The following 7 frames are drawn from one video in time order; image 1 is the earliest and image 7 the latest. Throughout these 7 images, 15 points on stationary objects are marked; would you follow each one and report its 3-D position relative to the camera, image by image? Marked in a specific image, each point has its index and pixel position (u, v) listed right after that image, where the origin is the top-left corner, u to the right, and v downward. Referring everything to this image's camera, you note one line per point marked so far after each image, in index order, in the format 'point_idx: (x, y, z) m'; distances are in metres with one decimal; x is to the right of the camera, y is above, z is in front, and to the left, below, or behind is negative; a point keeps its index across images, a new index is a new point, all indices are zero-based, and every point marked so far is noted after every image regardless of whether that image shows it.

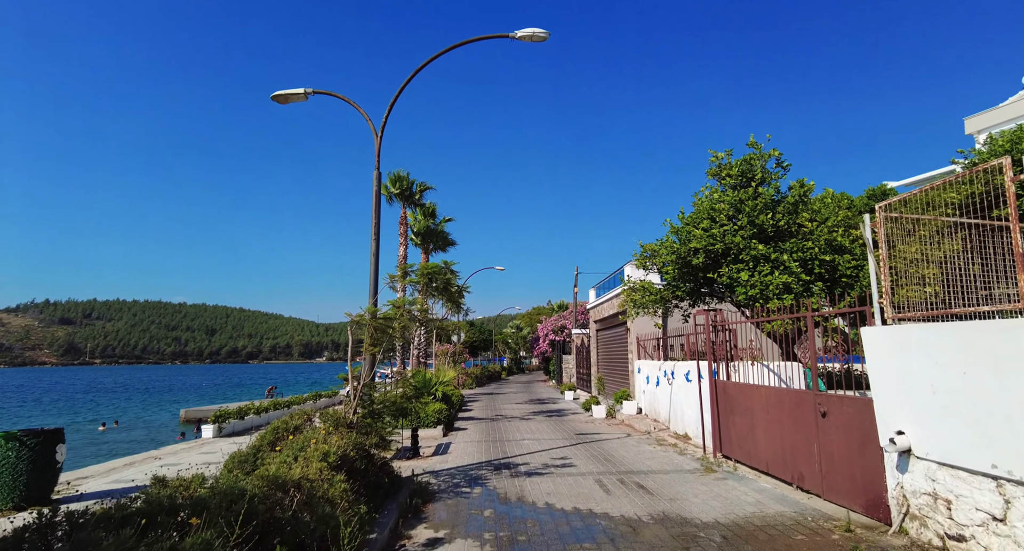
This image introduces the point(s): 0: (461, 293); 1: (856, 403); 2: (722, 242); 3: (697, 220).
0: (-1.6, -0.6, +18.1) m
1: (+3.6, -1.3, +6.0) m
2: (+3.7, +0.6, +10.1) m
3: (+3.4, +1.0, +10.7) m
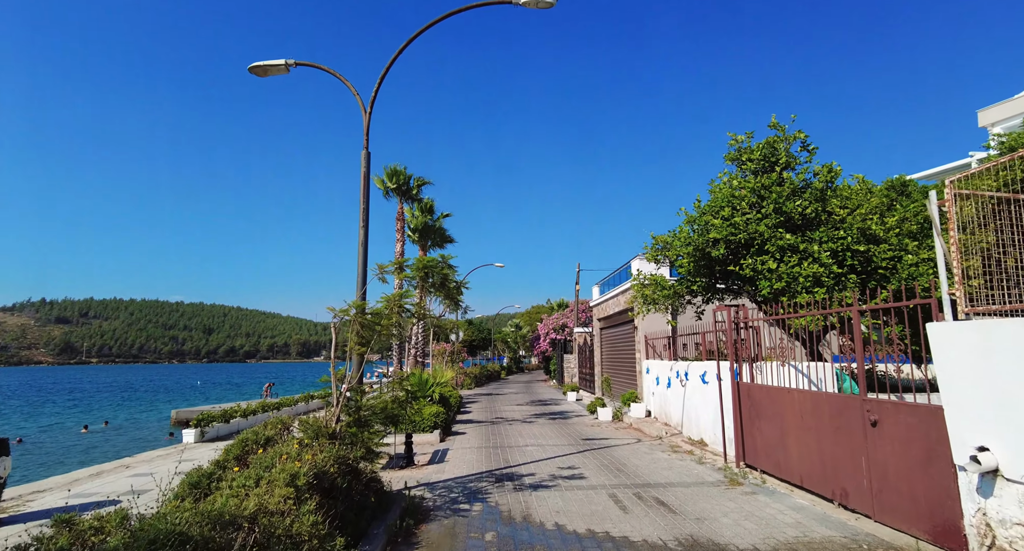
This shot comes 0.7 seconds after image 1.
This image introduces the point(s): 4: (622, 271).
0: (-1.6, -0.4, +17.2) m
1: (+3.6, -1.2, +5.2) m
2: (+3.7, +0.7, +9.2) m
3: (+3.5, +1.2, +9.8) m
4: (+3.7, +0.2, +19.3) m
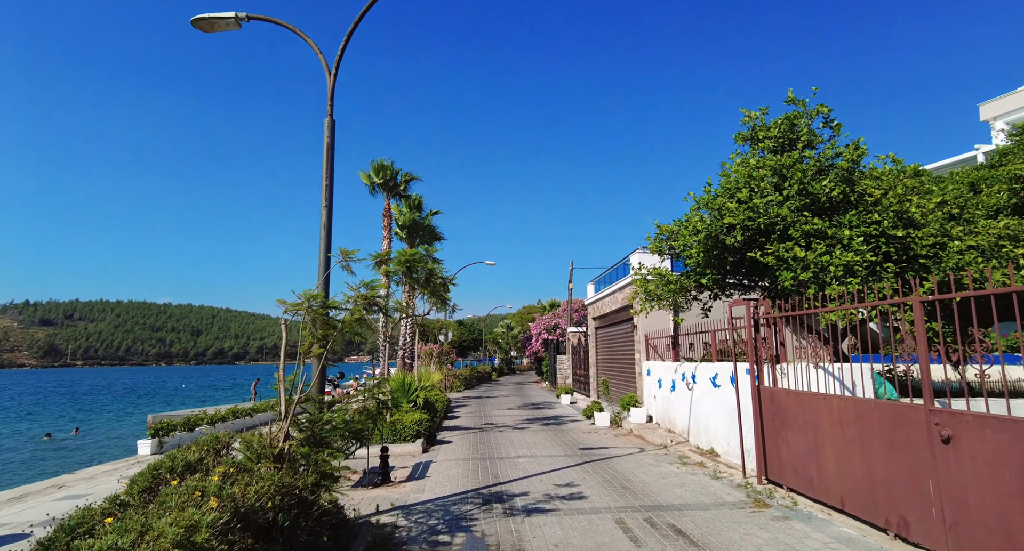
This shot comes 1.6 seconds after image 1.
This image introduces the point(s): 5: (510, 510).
0: (-1.8, -0.3, +16.1) m
1: (+3.5, -1.1, +4.1) m
2: (+3.6, +0.9, +8.2) m
3: (+3.3, +1.3, +8.8) m
4: (+3.4, +0.3, +18.3) m
5: (0.0, -2.8, +6.8) m
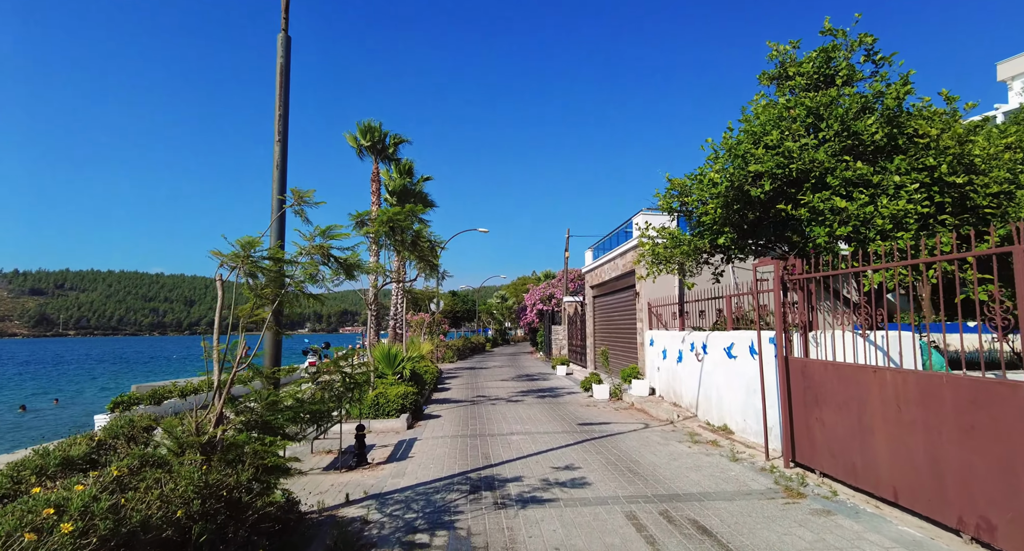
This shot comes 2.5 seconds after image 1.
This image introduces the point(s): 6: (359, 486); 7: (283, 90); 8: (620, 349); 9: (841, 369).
0: (-2.0, +0.7, +15.0) m
1: (+3.5, -0.7, +3.1) m
2: (+3.5, +1.4, +7.1) m
3: (+3.3, +1.9, +7.6) m
4: (+3.2, +1.3, +17.2) m
5: (-0.1, -2.3, +5.8) m
6: (-1.7, -2.4, +6.5) m
7: (-2.2, +1.8, +5.5) m
8: (+3.1, -2.1, +16.3) m
9: (+3.4, -1.0, +5.9) m
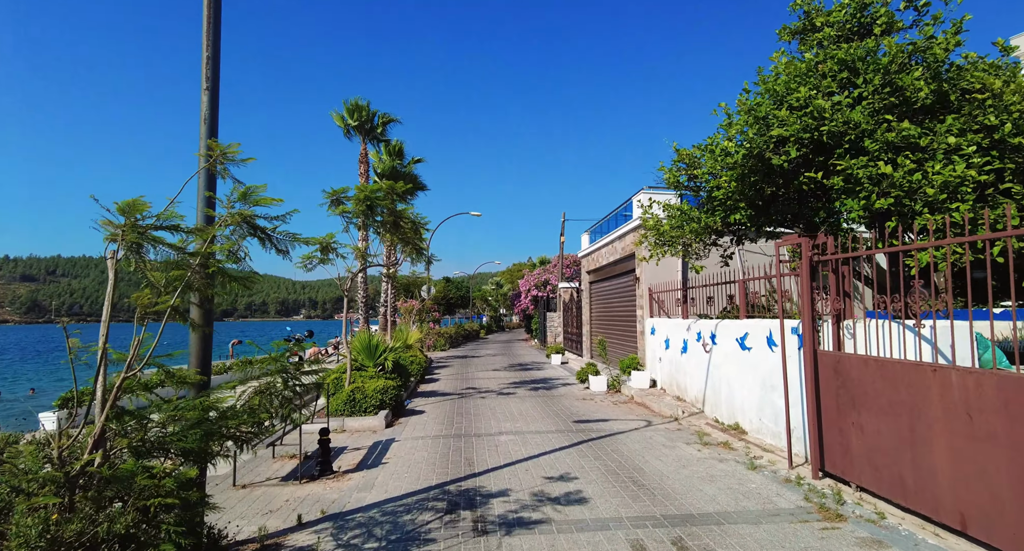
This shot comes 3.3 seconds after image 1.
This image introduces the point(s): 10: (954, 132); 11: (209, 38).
0: (-2.2, +1.0, +14.0) m
1: (+3.4, -0.6, +2.1) m
2: (+3.4, +1.6, +6.1) m
3: (+3.1, +2.1, +6.6) m
4: (+3.0, +1.8, +16.2) m
5: (-0.2, -2.1, +4.9) m
6: (-1.9, -2.2, +5.6) m
7: (-2.3, +2.0, +4.5) m
8: (+2.8, -1.7, +15.3) m
9: (+3.2, -0.8, +4.9) m
10: (+4.3, +1.4, +5.6) m
11: (-2.4, +1.9, +4.5) m
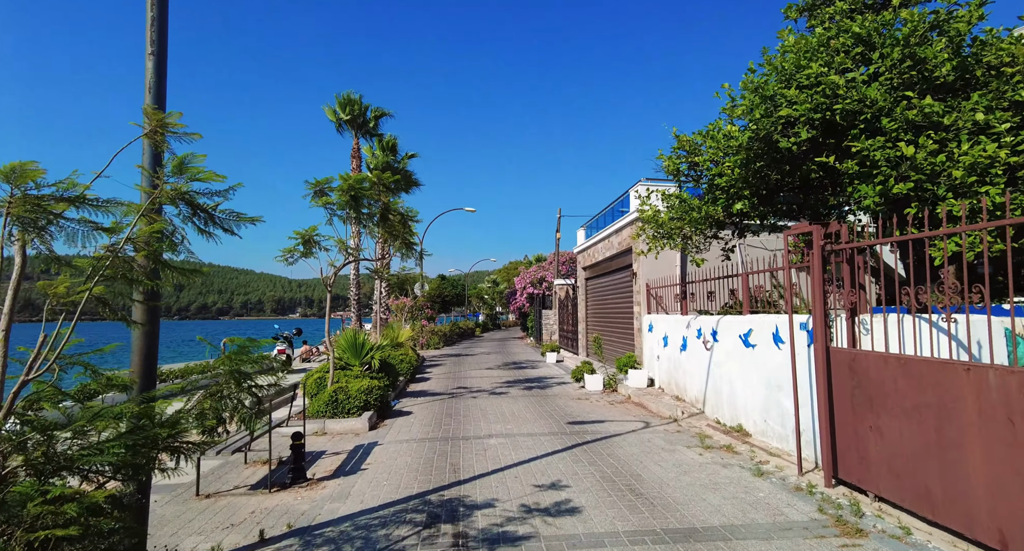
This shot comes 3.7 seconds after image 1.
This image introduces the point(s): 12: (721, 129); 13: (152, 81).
0: (-2.4, +1.2, +13.5) m
1: (+3.3, -0.5, +1.7) m
2: (+3.2, +1.7, +5.6) m
3: (+3.0, +2.2, +6.2) m
4: (+2.8, +1.9, +15.7) m
5: (-0.4, -2.0, +4.4) m
6: (-2.0, -2.1, +5.1) m
7: (-2.5, +2.0, +4.0) m
8: (+2.7, -1.5, +14.9) m
9: (+3.1, -0.7, +4.5) m
10: (+4.2, +1.5, +5.1) m
11: (-2.5, +2.0, +4.0) m
12: (+2.6, +1.8, +7.2) m
13: (-2.5, +1.3, +4.0) m
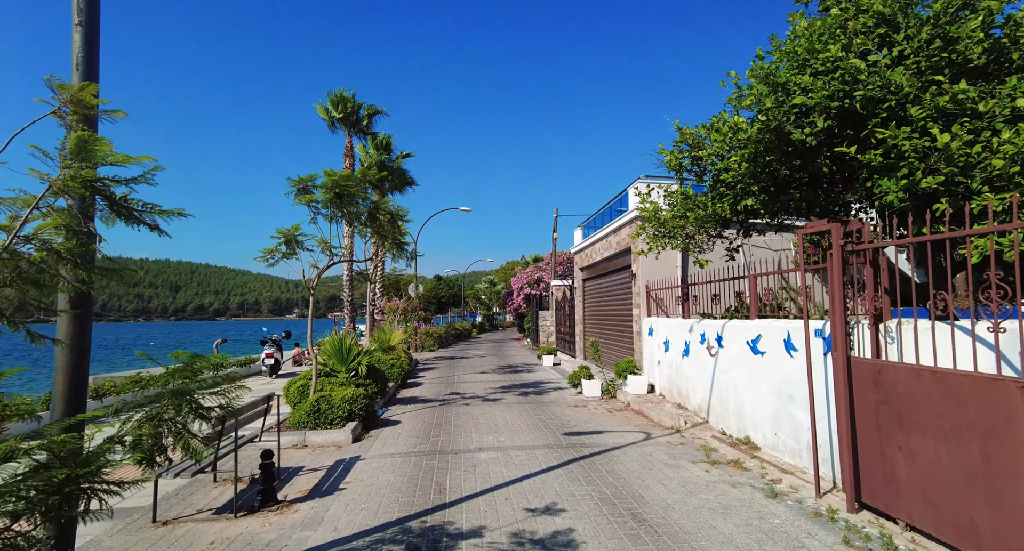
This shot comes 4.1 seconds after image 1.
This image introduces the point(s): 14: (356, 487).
0: (-2.5, +1.1, +12.9) m
1: (+3.2, -0.6, +1.2) m
2: (+3.1, +1.7, +5.1) m
3: (+2.9, +2.2, +5.7) m
4: (+2.7, +1.9, +15.2) m
5: (-0.4, -2.0, +3.9) m
6: (-2.1, -2.1, +4.6) m
7: (-2.5, +2.0, +3.4) m
8: (+2.5, -1.6, +14.4) m
9: (+3.0, -0.7, +4.0) m
10: (+4.1, +1.4, +4.6) m
11: (-2.6, +1.9, +3.5) m
12: (+2.5, +1.8, +6.6) m
13: (-2.6, +1.3, +3.4) m
14: (-1.6, -2.2, +6.0) m
